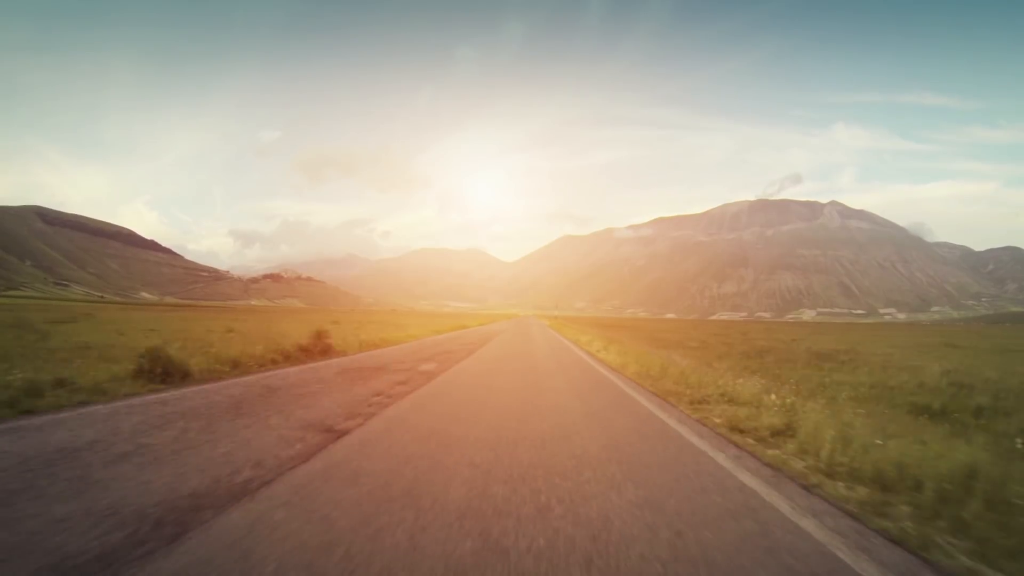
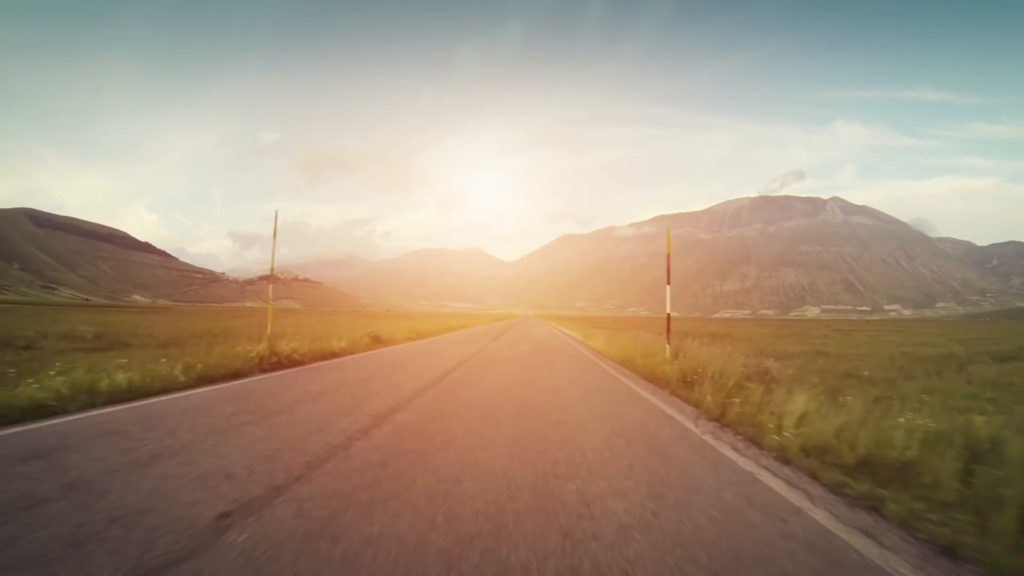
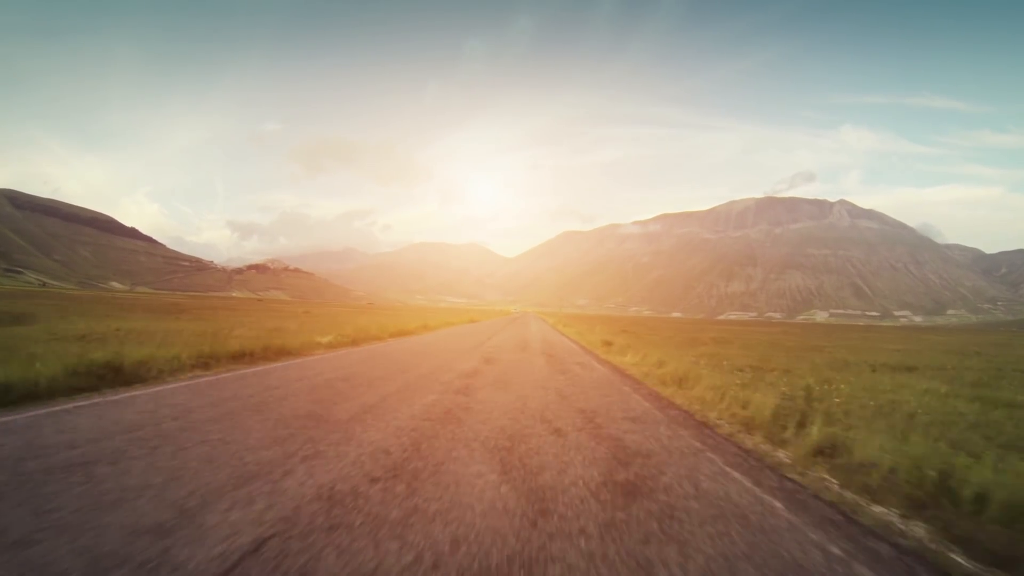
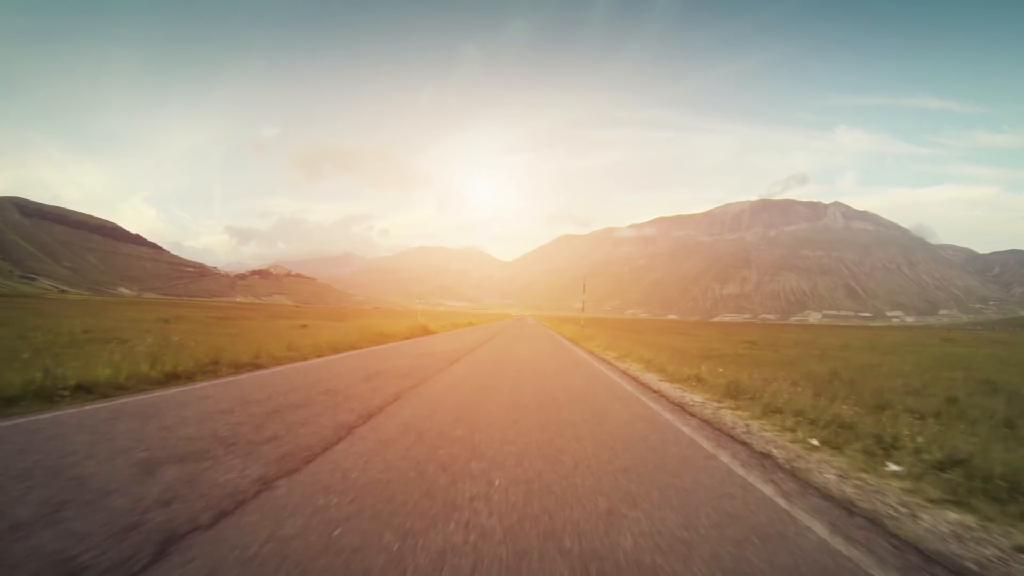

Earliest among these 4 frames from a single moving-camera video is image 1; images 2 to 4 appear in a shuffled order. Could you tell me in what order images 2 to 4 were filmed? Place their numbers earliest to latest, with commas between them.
2, 4, 3
